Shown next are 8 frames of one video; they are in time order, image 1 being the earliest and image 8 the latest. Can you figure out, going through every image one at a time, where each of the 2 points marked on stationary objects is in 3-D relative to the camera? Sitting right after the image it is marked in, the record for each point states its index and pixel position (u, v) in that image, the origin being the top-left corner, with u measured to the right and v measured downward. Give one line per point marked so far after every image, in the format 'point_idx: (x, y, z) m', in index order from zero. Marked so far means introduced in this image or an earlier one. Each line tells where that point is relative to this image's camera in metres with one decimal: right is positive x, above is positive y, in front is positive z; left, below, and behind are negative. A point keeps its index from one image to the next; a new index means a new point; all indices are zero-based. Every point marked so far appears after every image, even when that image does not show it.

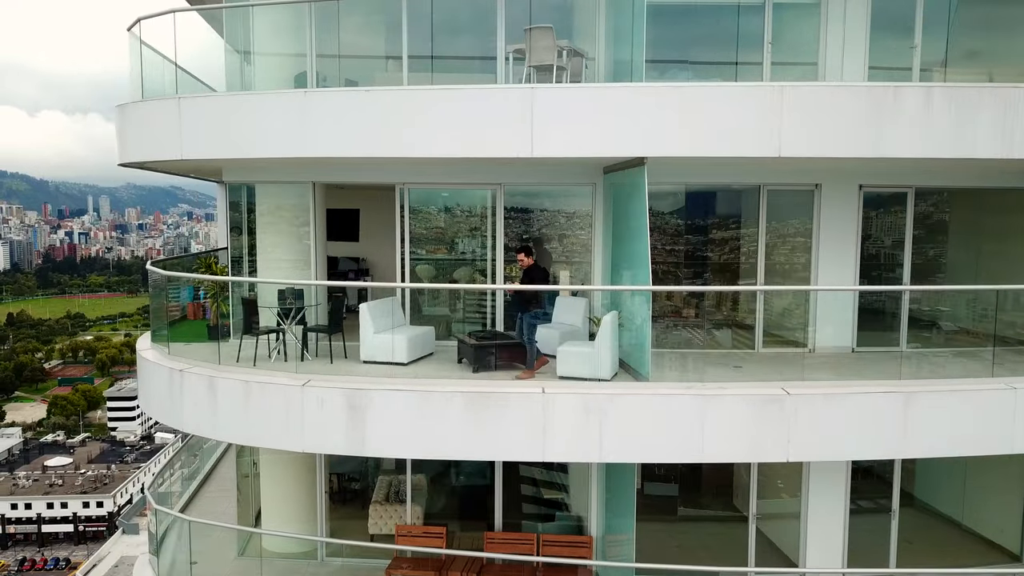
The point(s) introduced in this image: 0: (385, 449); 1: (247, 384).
0: (-1.0, -1.4, +6.8) m
1: (-2.3, -0.8, +7.1) m
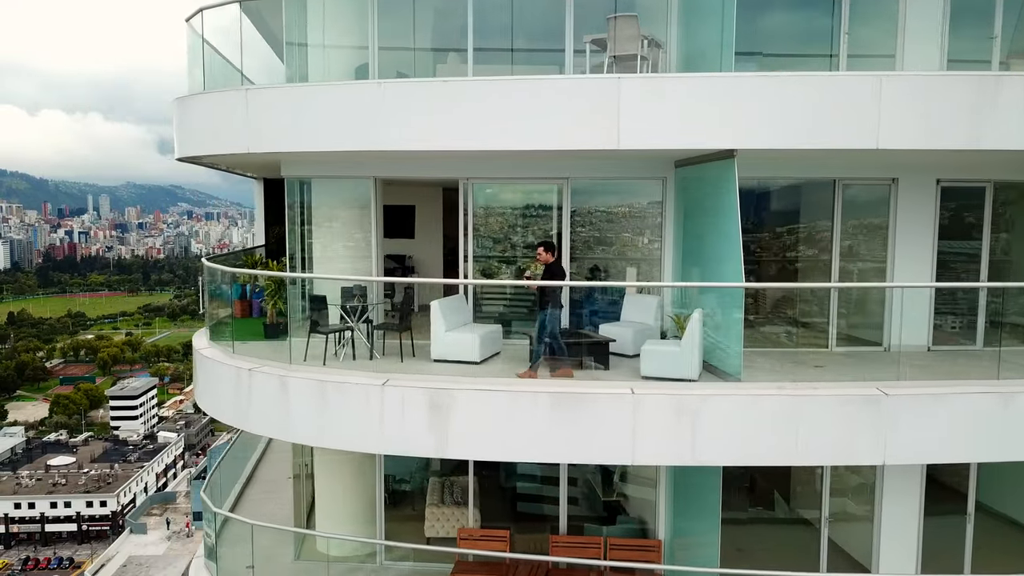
0: (-0.3, -1.3, +6.6) m
1: (-1.6, -0.8, +6.9) m
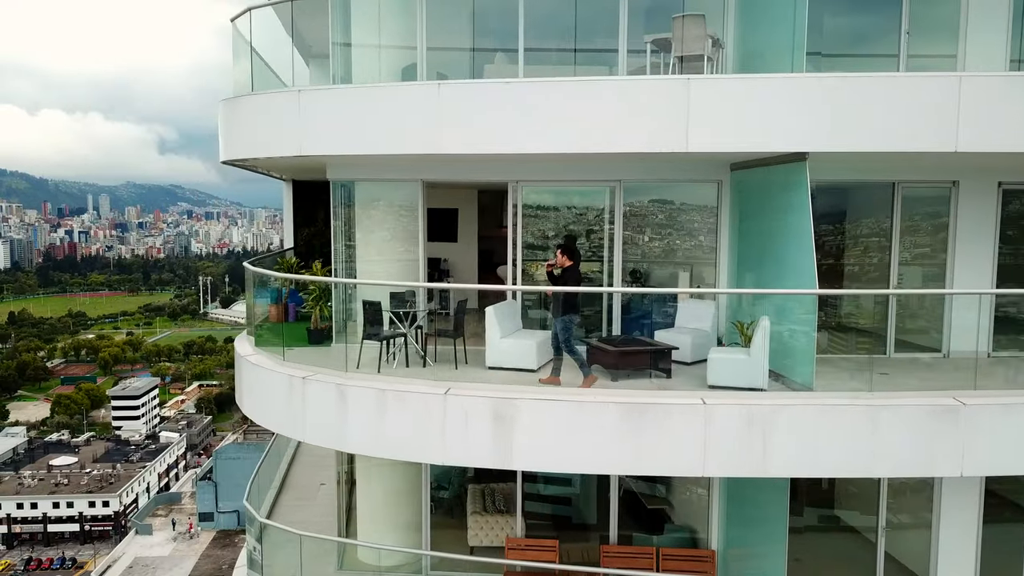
0: (+0.2, -1.4, +6.4) m
1: (-1.1, -0.9, +6.7) m
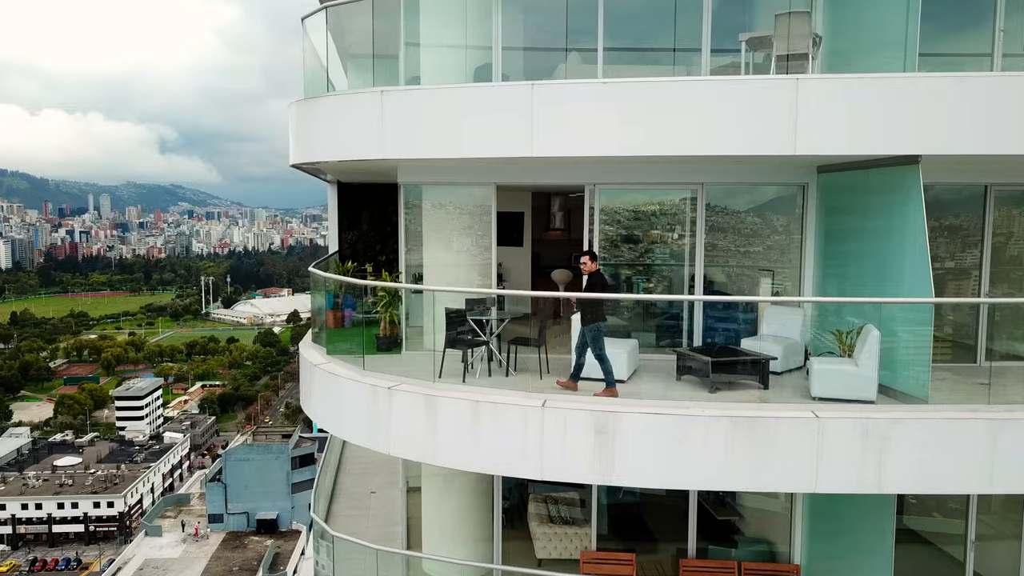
0: (+1.0, -1.5, +6.2) m
1: (-0.3, -0.9, +6.4) m
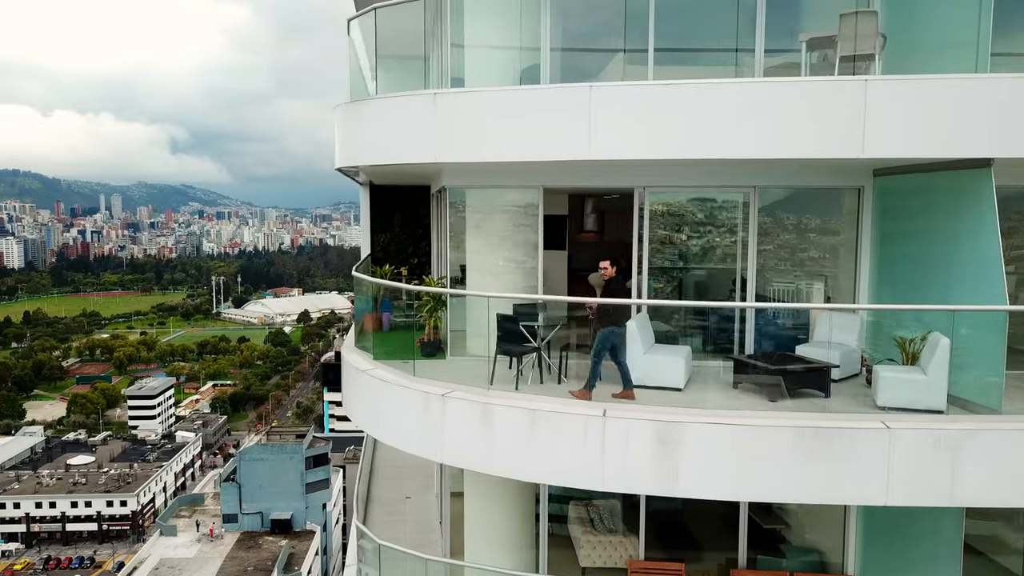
0: (+1.4, -1.5, +6.0) m
1: (+0.2, -1.0, +6.3) m
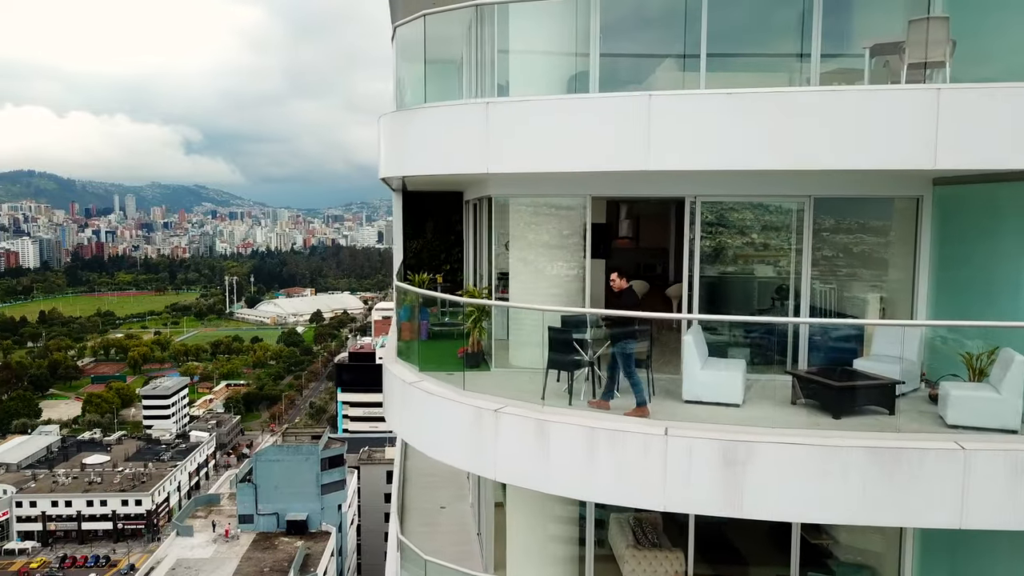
0: (+1.8, -1.6, +5.8) m
1: (+0.6, -1.1, +6.2) m
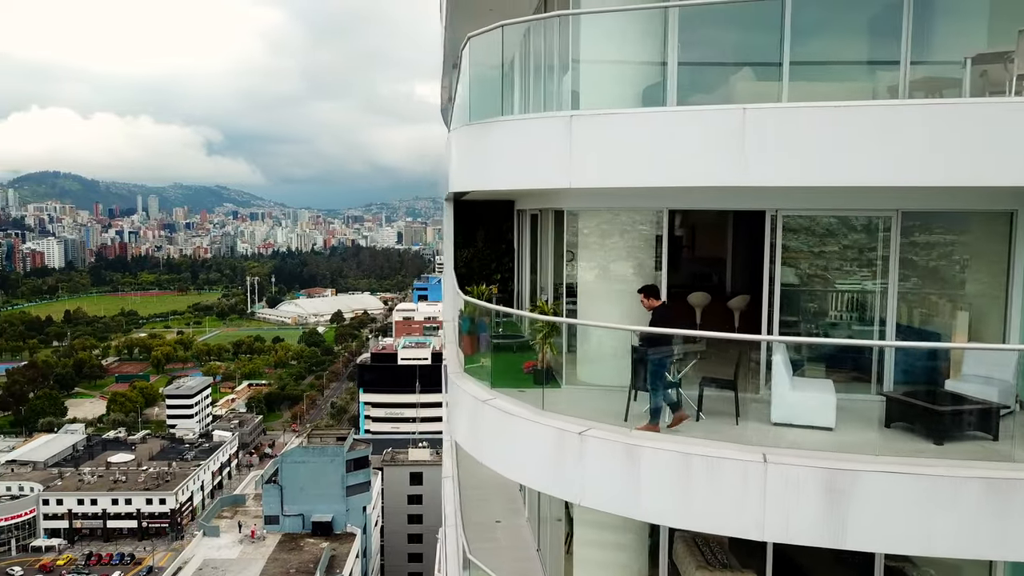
0: (+2.5, -1.8, +5.6) m
1: (+1.3, -1.2, +5.9) m
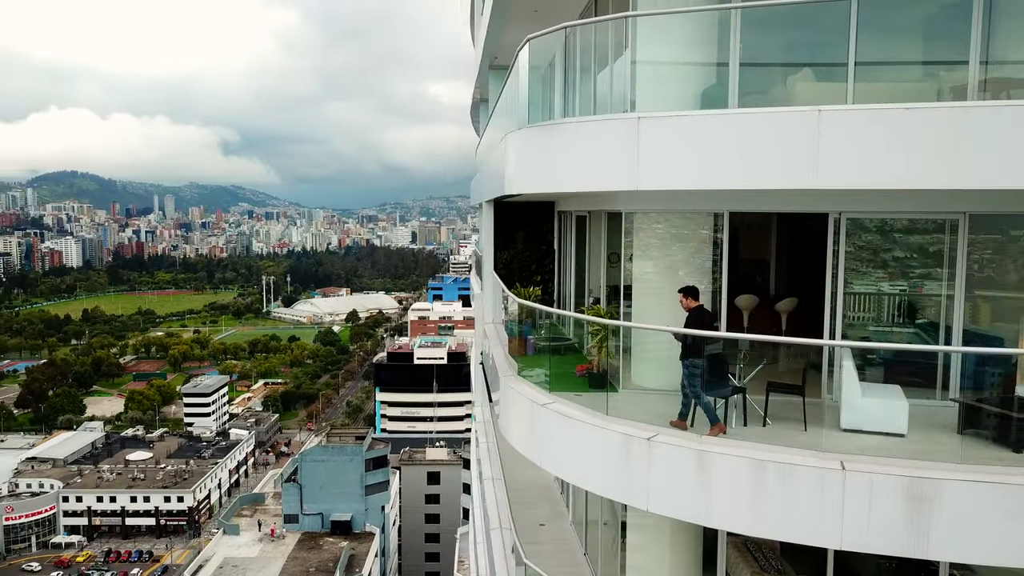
0: (+3.0, -1.8, +5.5) m
1: (+1.8, -1.3, +5.9) m
